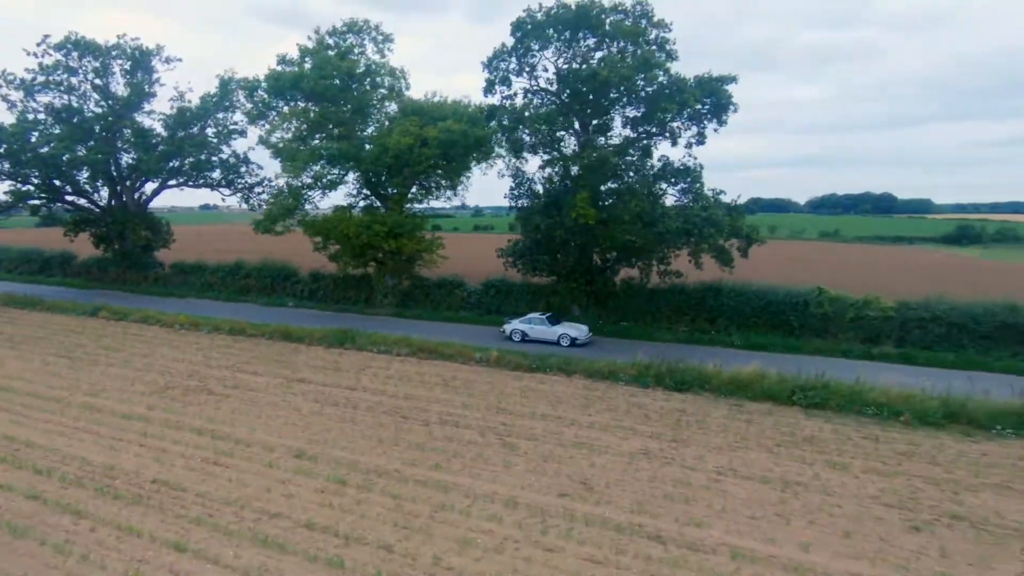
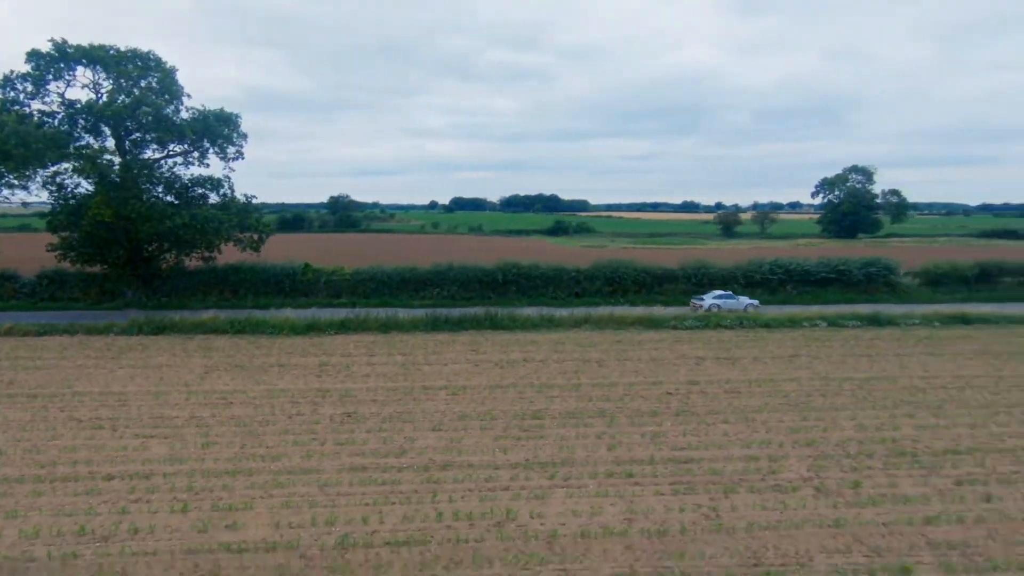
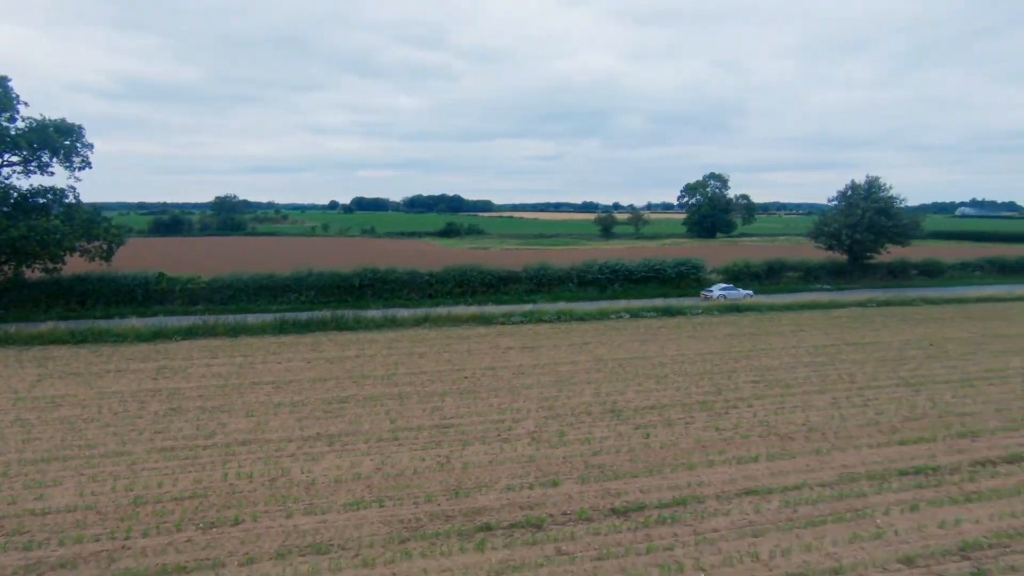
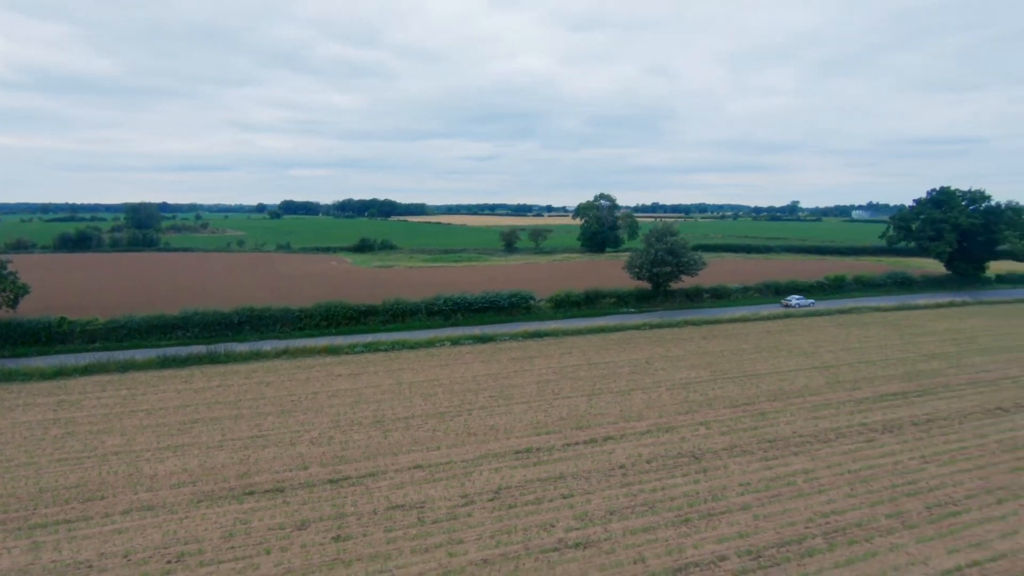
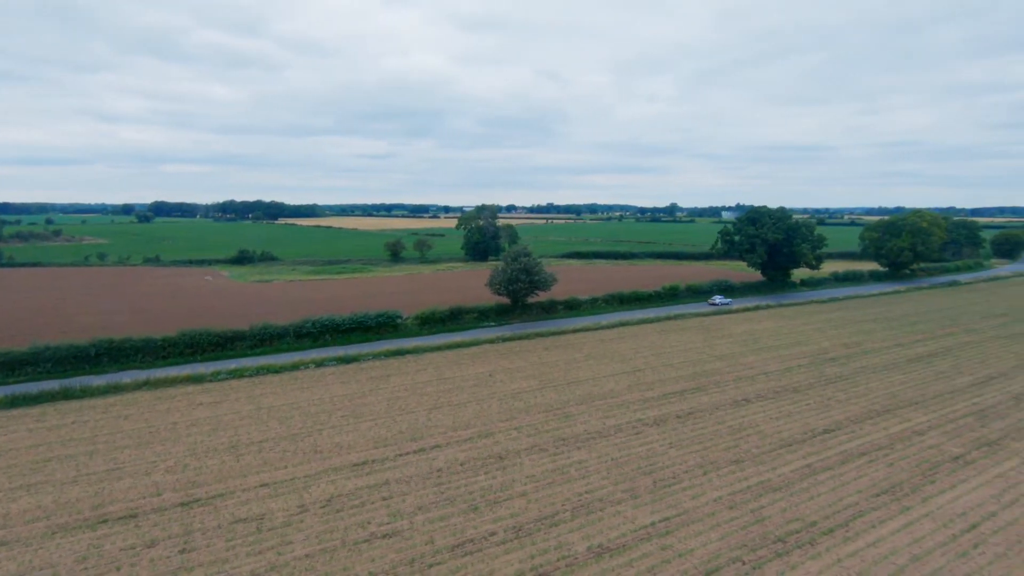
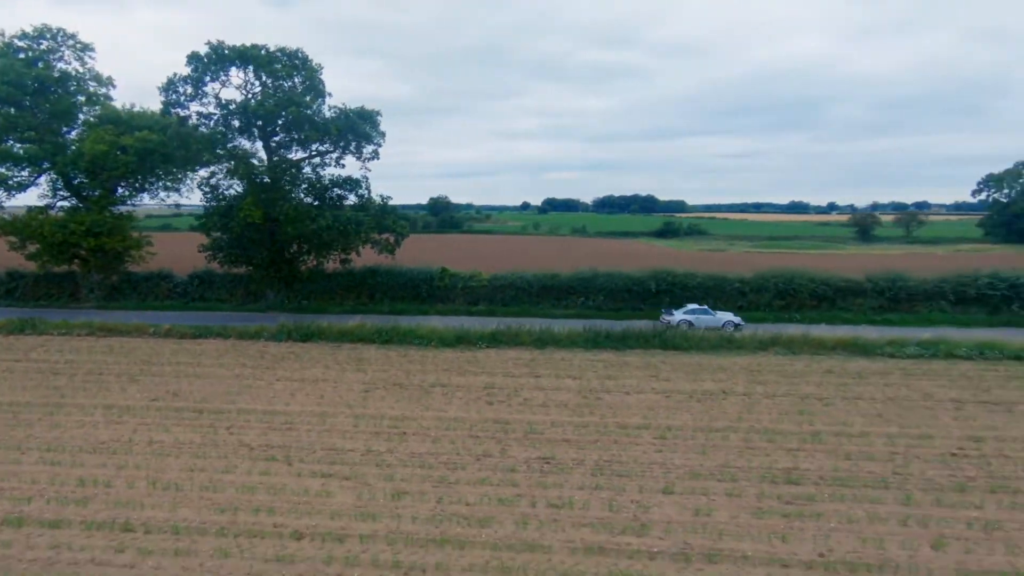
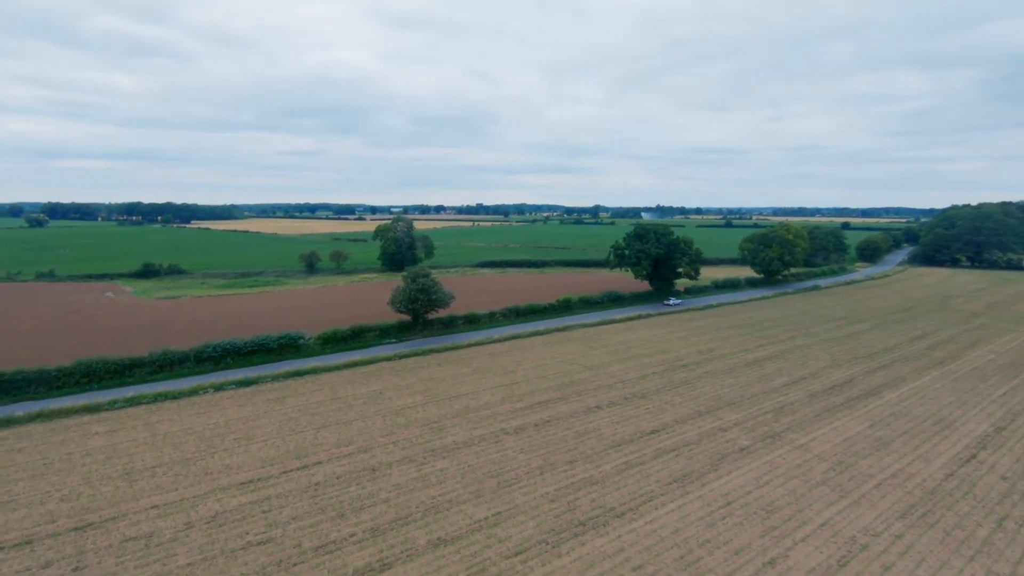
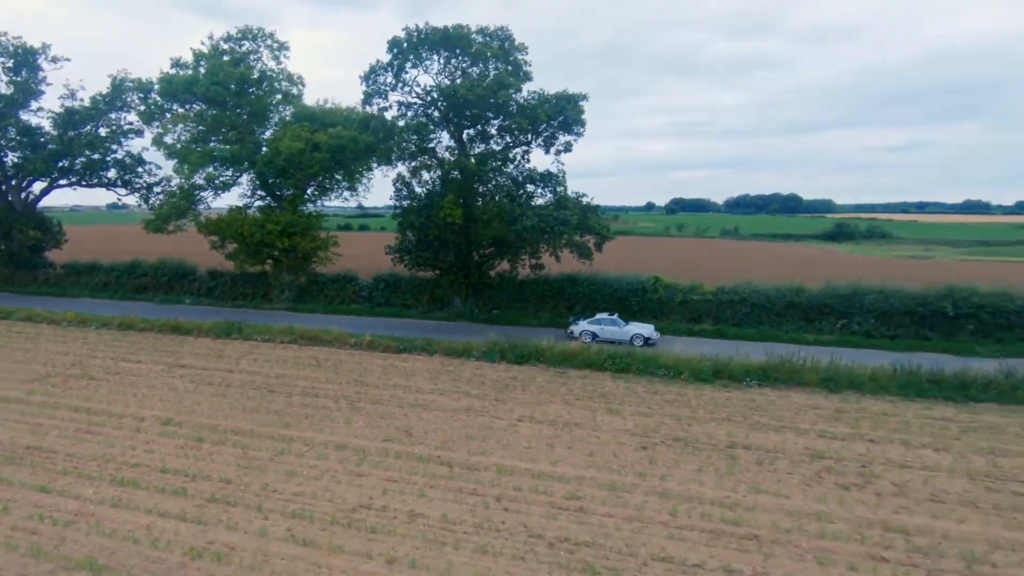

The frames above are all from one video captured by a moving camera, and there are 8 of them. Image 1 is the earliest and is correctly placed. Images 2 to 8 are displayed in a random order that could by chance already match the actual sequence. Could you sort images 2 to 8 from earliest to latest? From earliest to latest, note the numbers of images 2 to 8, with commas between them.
8, 6, 2, 3, 4, 5, 7
